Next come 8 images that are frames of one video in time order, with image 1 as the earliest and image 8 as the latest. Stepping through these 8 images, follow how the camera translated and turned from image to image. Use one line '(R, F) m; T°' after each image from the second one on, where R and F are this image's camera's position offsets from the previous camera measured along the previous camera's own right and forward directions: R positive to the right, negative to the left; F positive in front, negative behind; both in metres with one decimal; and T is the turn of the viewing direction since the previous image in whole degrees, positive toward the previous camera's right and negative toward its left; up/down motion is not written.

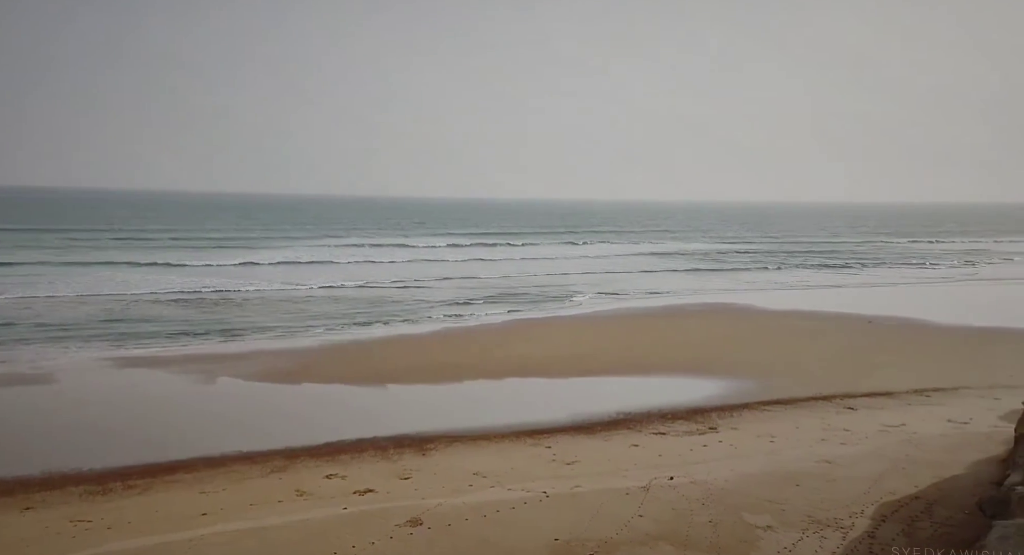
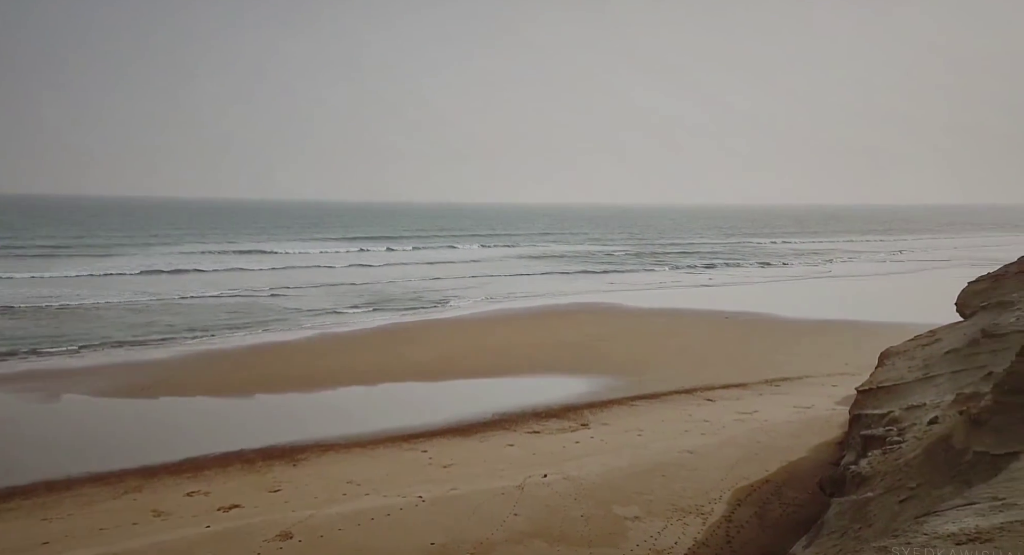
(+0.8, -0.1) m; +7°
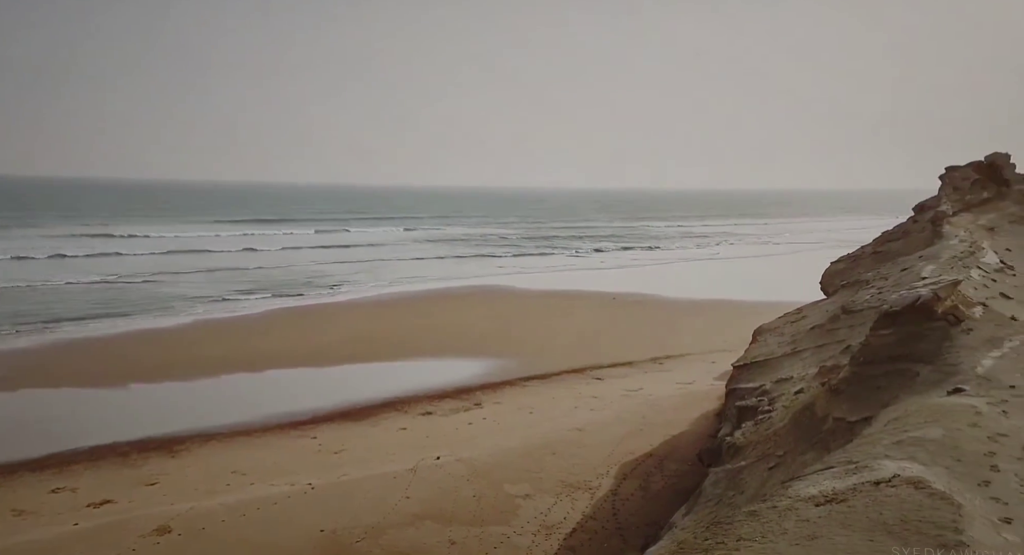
(+0.7, 0.0) m; +6°
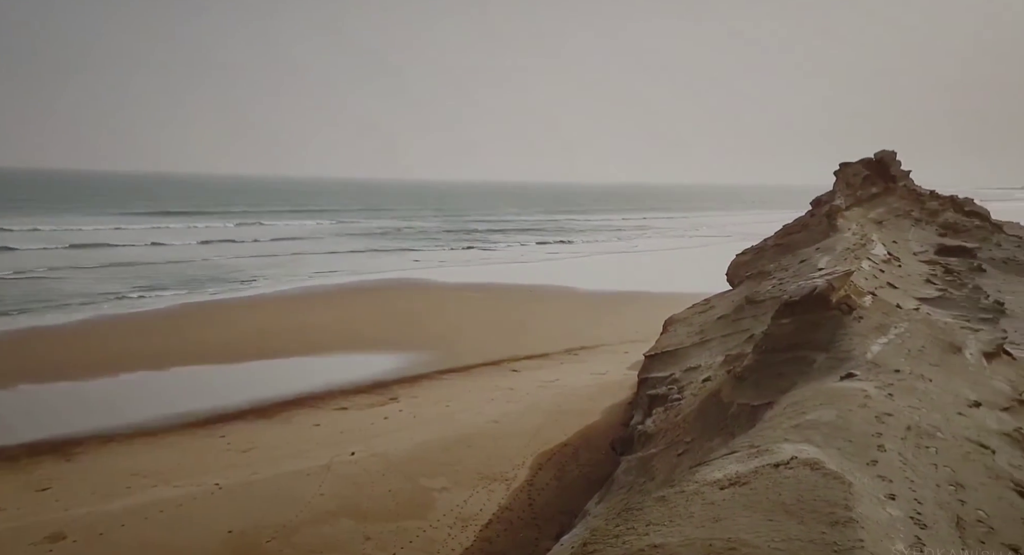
(+0.5, 0.0) m; +5°
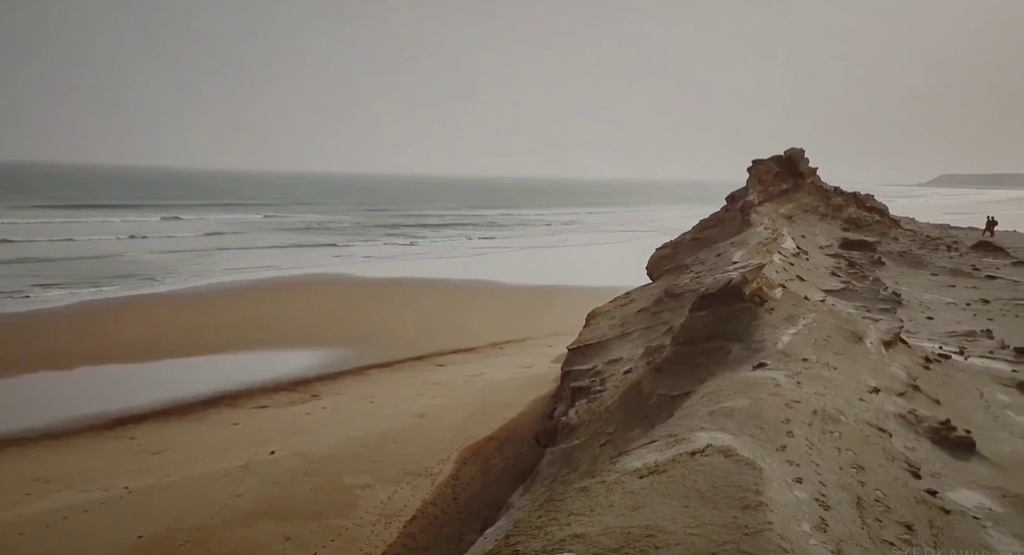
(+0.4, 0.0) m; +4°
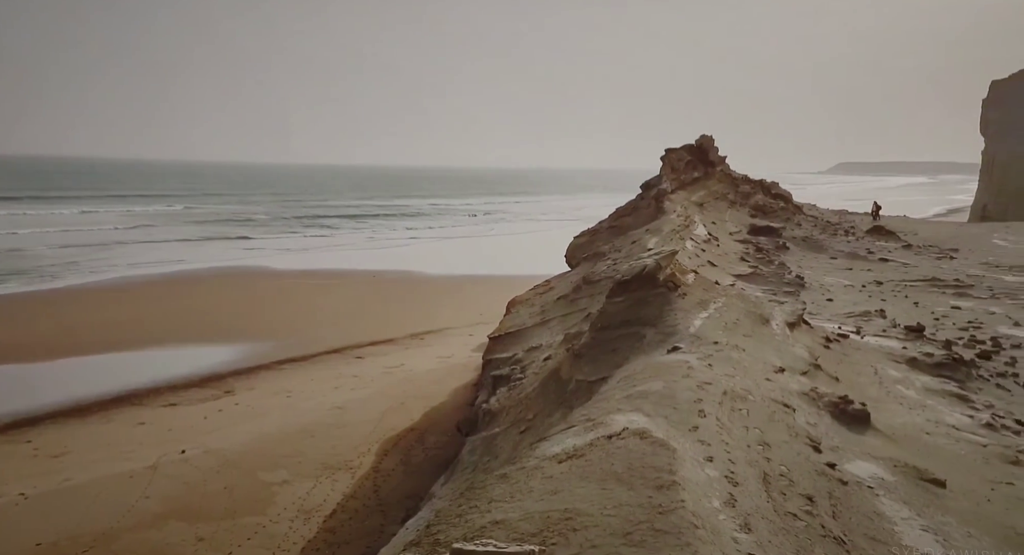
(+0.5, 0.0) m; +4°
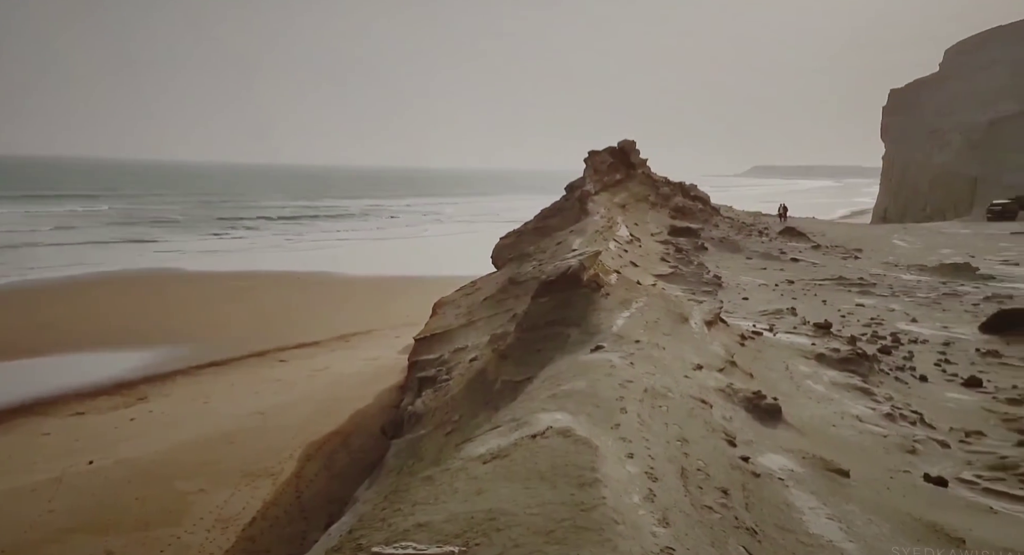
(+0.5, 0.0) m; +4°
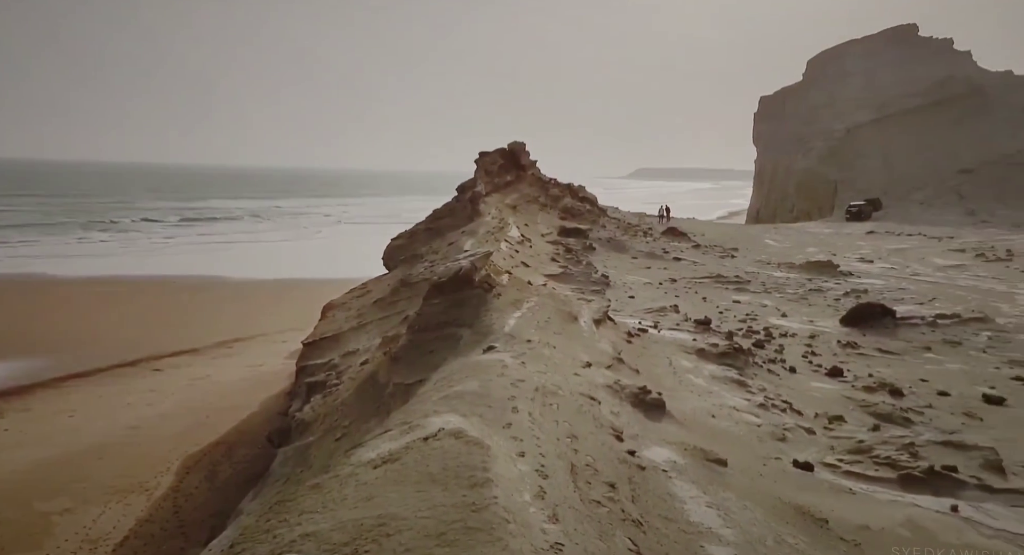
(+0.7, 0.0) m; +6°
